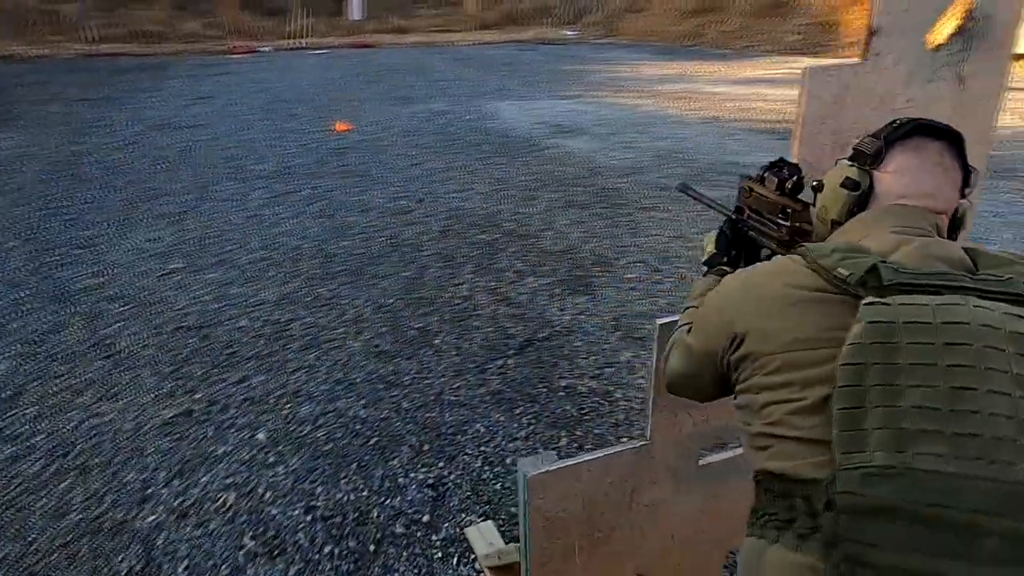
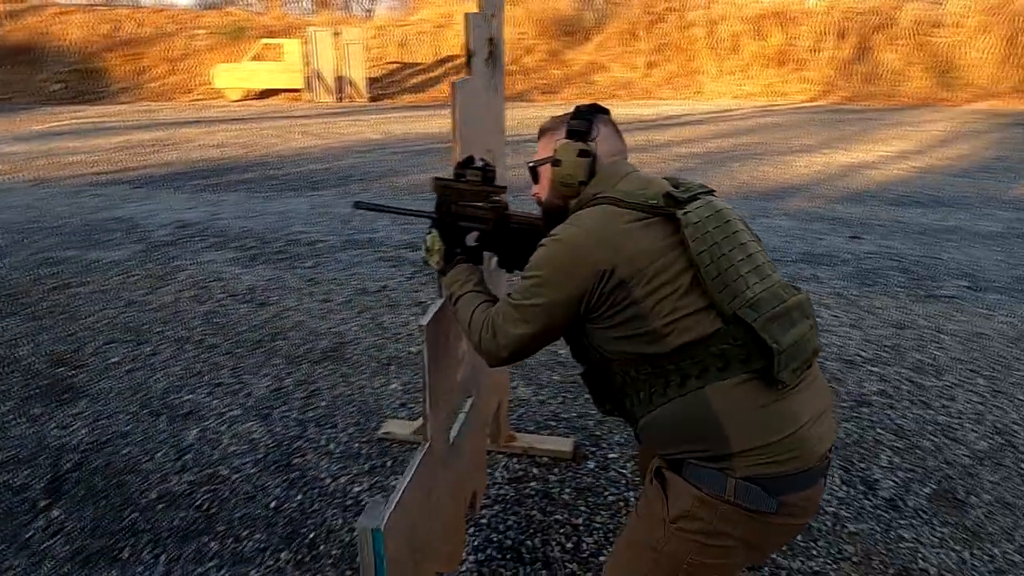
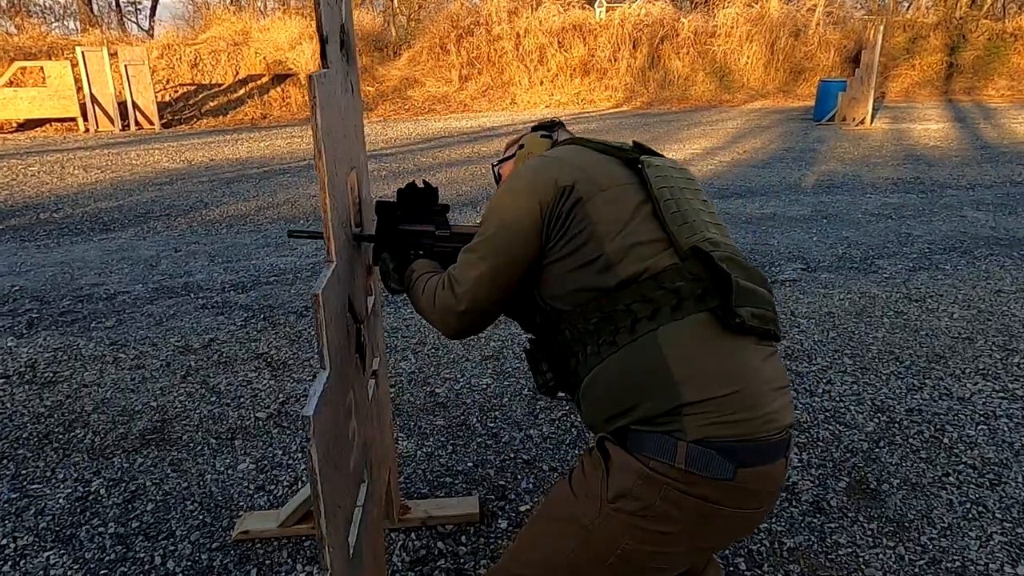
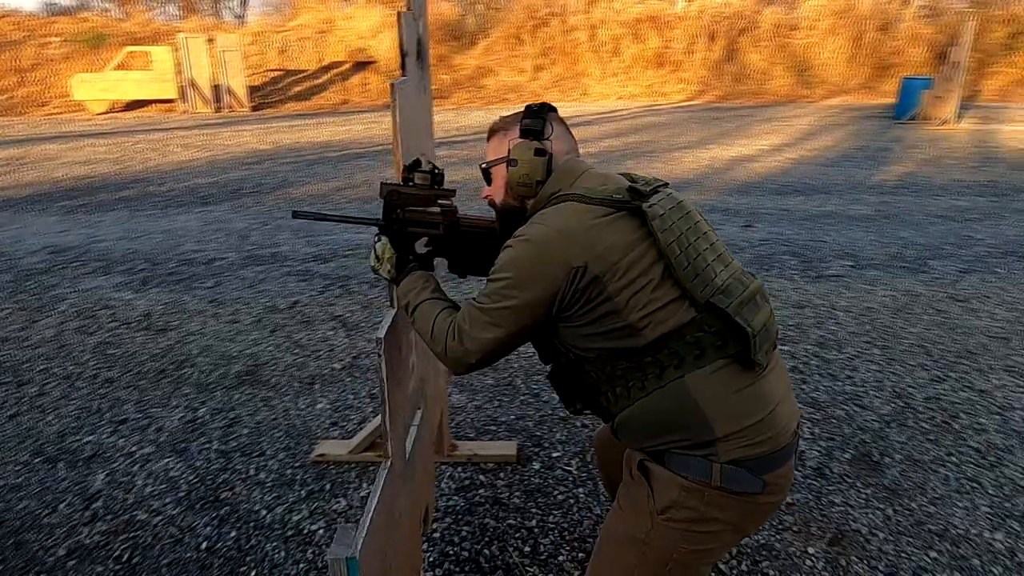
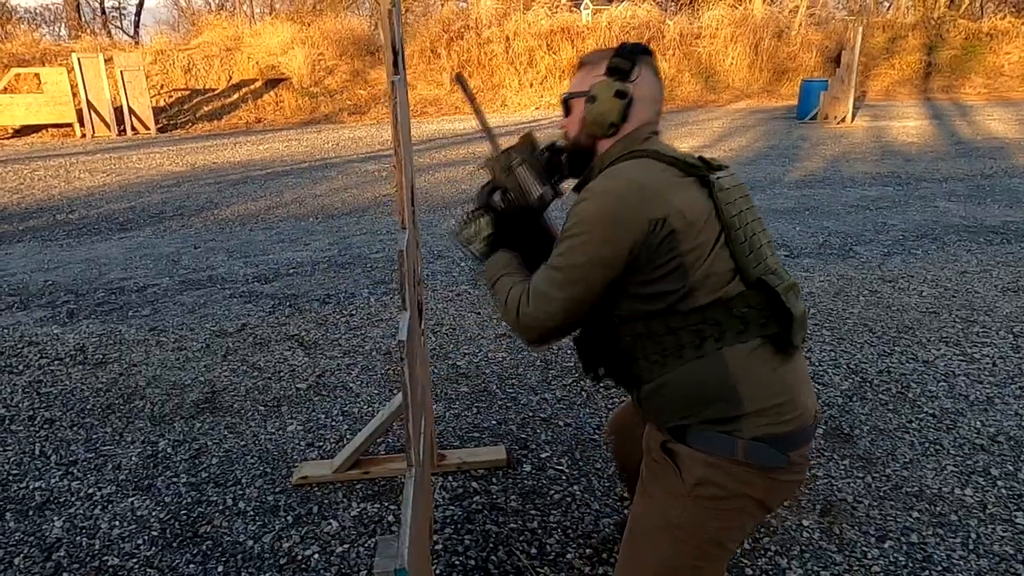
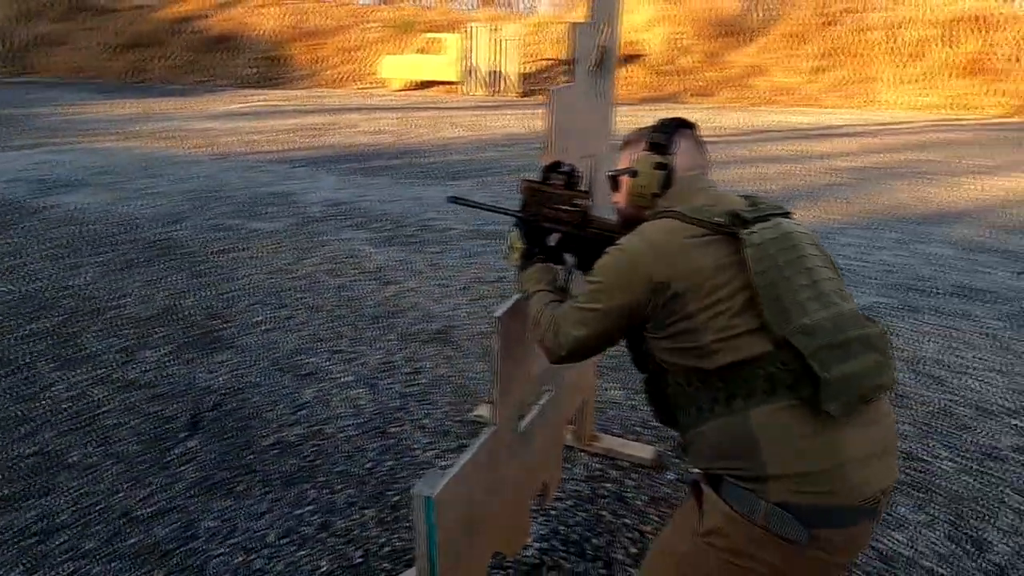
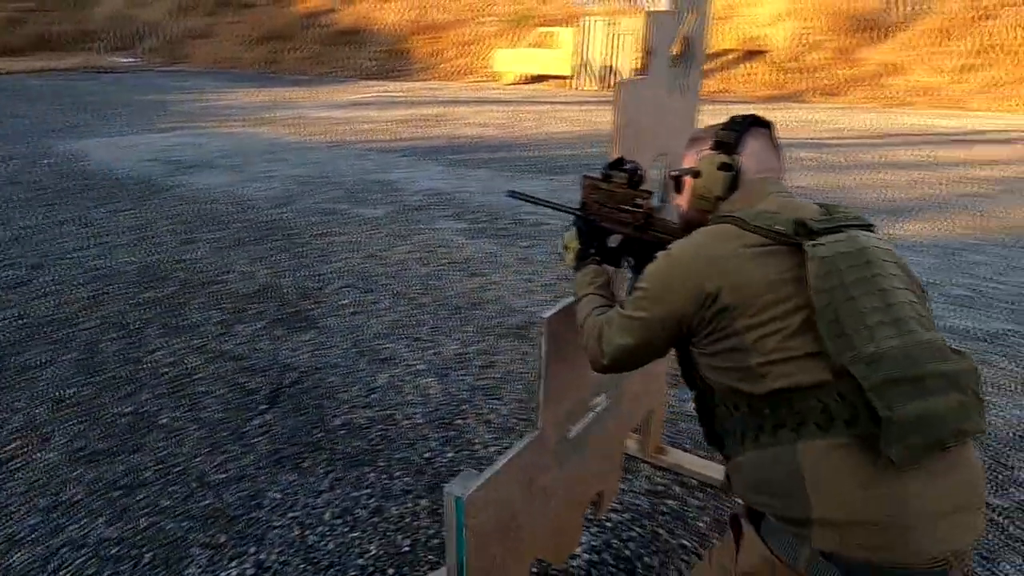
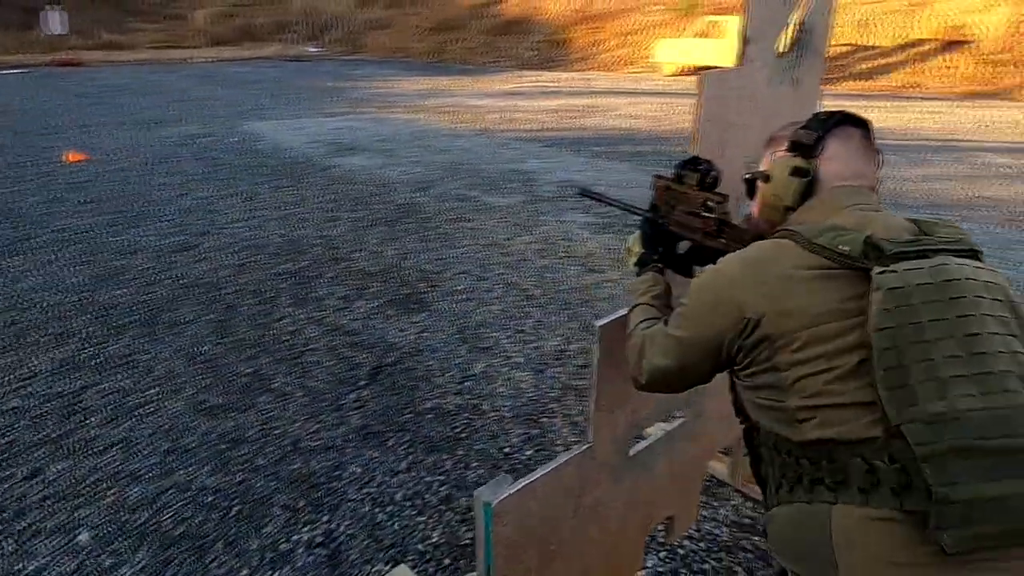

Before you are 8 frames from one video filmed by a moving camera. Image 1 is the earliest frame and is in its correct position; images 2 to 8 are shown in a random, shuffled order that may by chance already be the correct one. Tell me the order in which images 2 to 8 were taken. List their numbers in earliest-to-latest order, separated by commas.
8, 7, 6, 2, 4, 5, 3
